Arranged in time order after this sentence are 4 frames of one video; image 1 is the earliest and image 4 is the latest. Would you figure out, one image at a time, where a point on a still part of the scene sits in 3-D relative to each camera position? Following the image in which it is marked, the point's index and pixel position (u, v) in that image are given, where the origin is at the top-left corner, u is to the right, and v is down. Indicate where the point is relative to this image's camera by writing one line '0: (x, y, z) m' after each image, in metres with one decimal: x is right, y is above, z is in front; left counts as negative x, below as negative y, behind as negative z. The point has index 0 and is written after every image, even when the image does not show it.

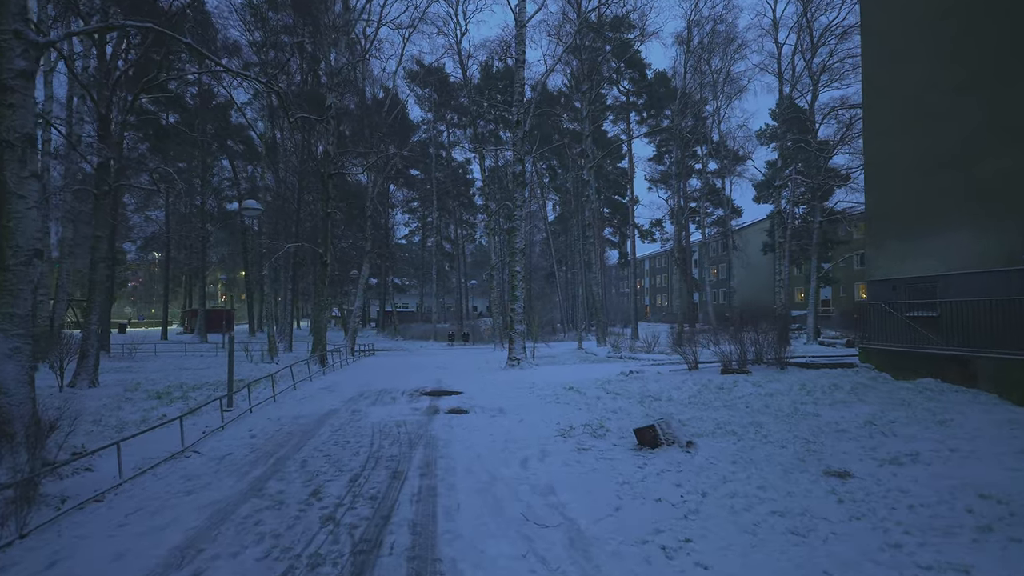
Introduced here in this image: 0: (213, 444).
0: (-3.9, -2.1, +7.0) m
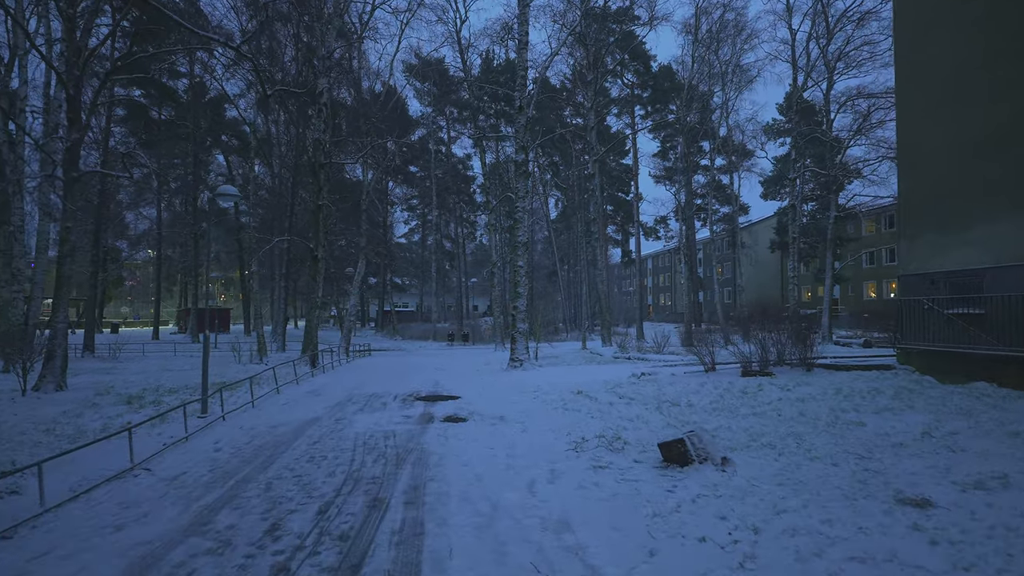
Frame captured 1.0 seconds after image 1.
0: (-3.9, -2.0, +6.0) m
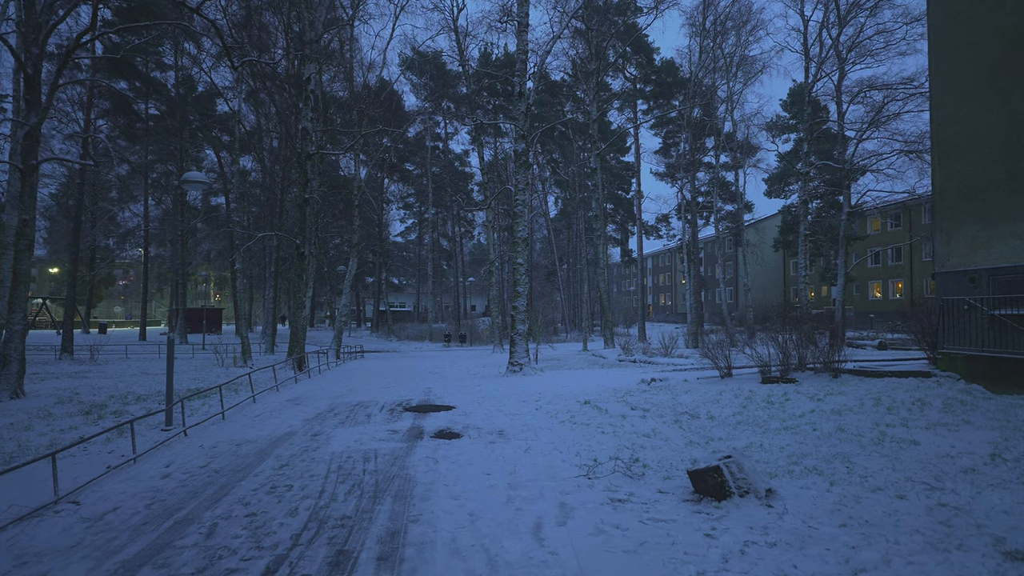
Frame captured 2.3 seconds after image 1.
0: (-3.9, -1.9, +5.1) m
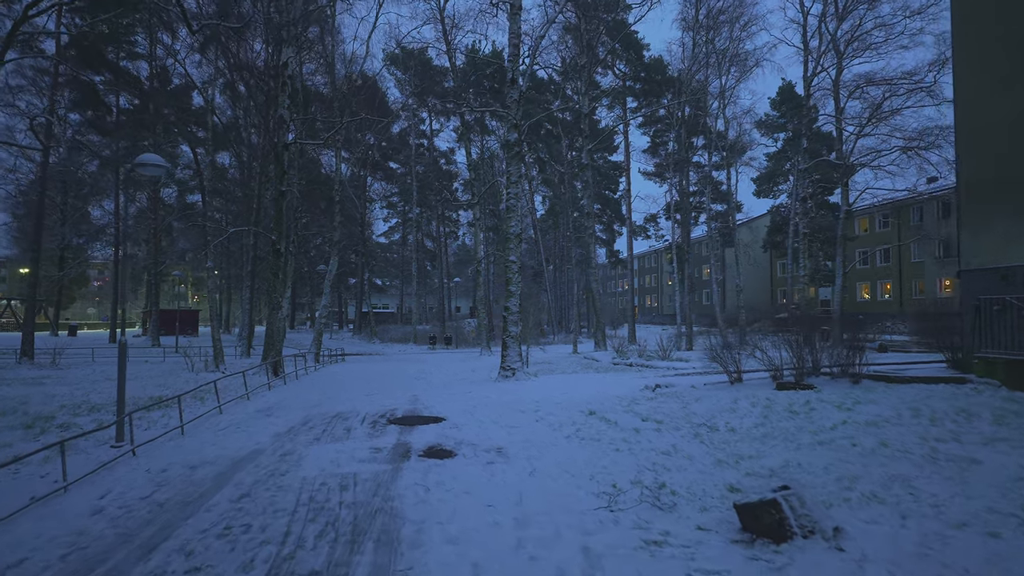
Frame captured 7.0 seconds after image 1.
0: (-3.8, -1.9, +4.1) m
